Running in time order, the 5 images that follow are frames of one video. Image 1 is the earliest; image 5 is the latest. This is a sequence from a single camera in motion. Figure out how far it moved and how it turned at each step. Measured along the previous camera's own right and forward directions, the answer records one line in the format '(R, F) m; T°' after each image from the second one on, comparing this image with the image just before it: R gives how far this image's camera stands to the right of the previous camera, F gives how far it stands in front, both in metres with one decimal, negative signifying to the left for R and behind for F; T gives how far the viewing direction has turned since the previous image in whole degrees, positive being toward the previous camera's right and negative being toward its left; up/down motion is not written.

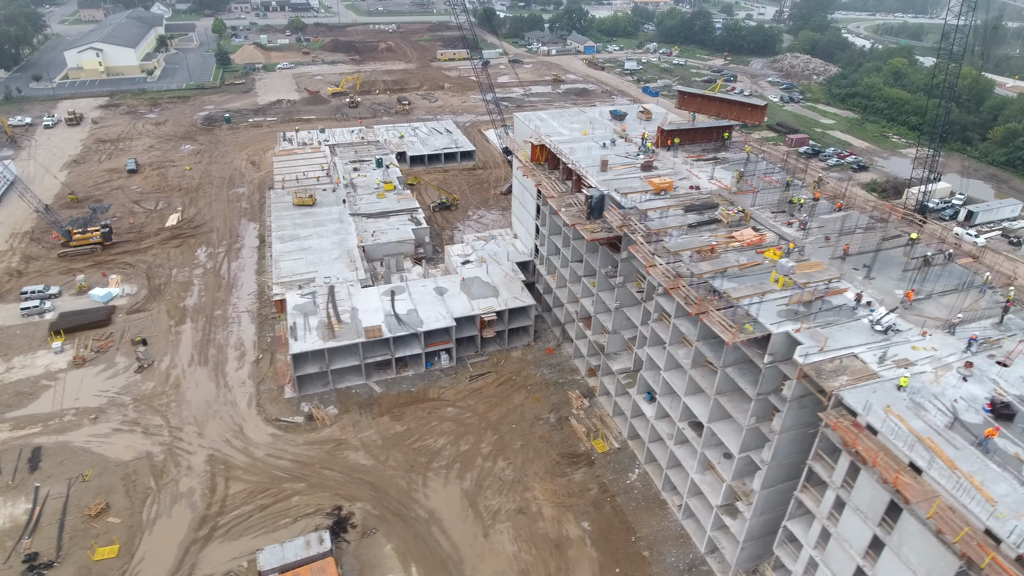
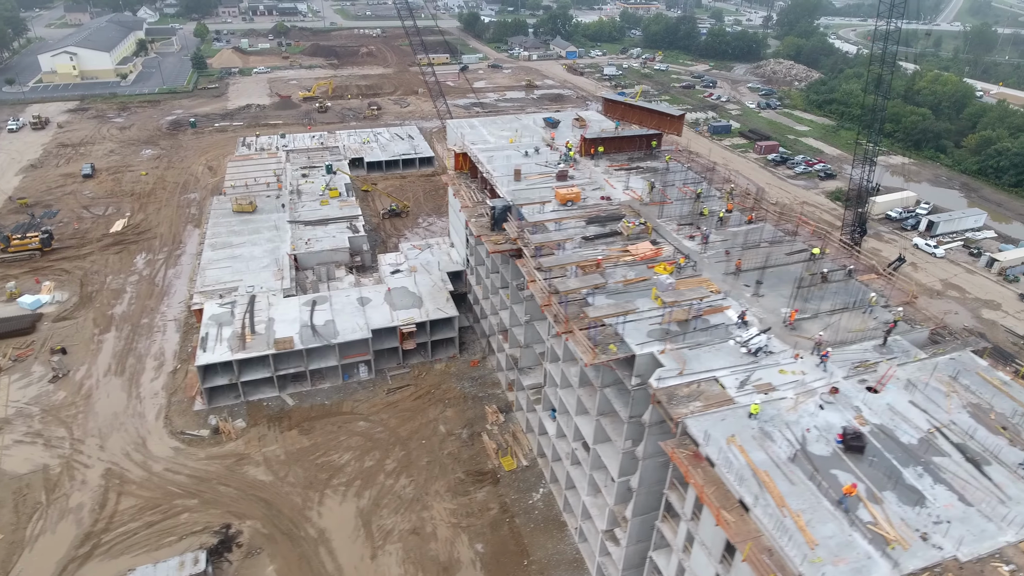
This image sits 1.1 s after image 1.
(+5.0, +0.9) m; -1°
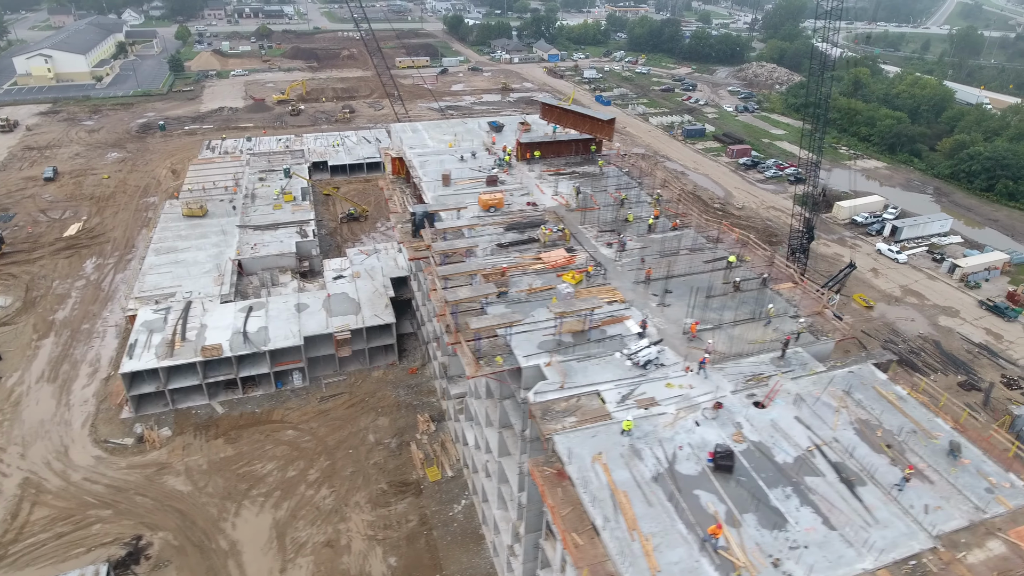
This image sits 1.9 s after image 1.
(+3.7, +0.6) m; 0°
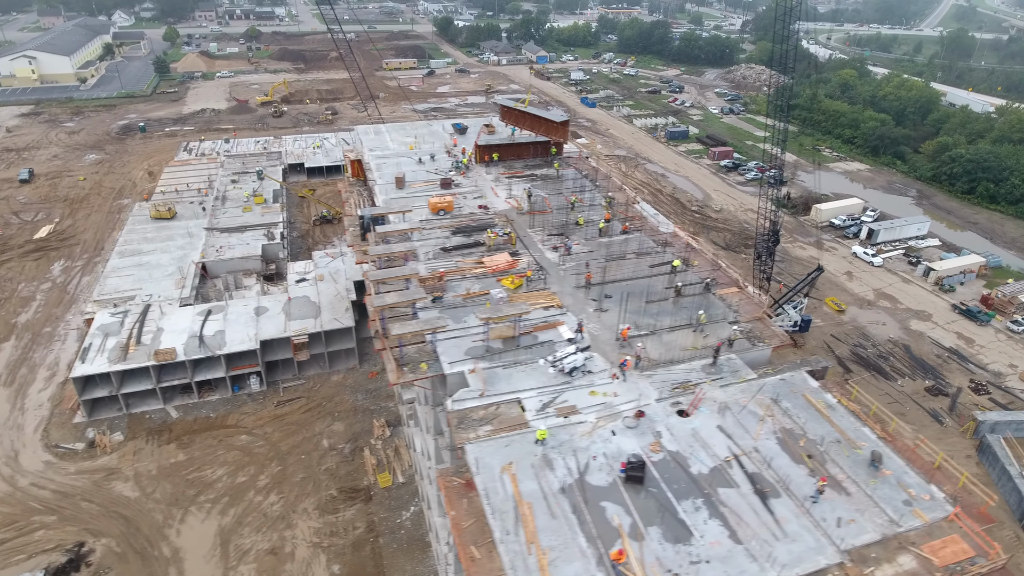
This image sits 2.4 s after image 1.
(+2.3, +0.4) m; 0°
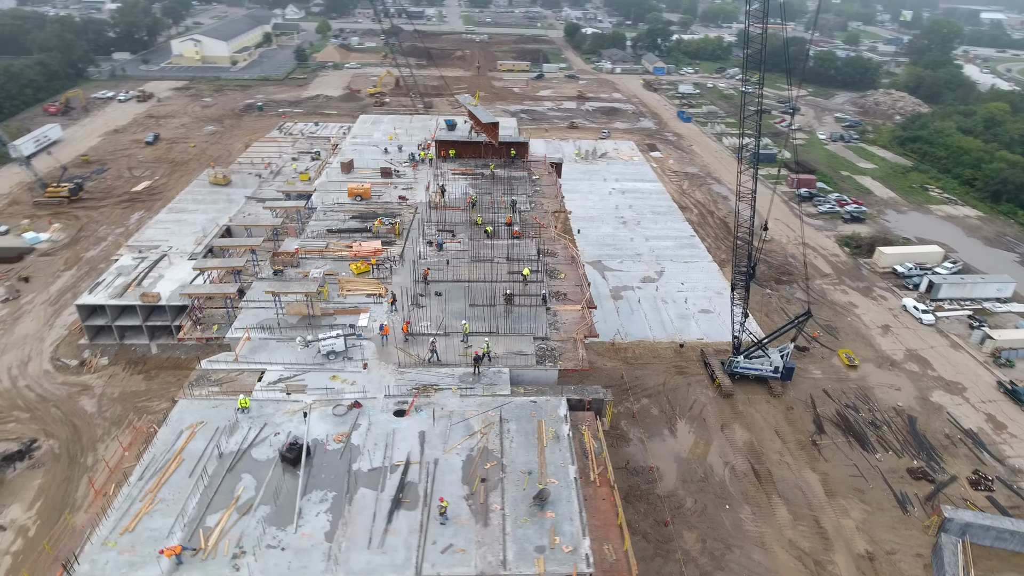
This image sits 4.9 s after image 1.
(+11.4, +1.4) m; -14°
